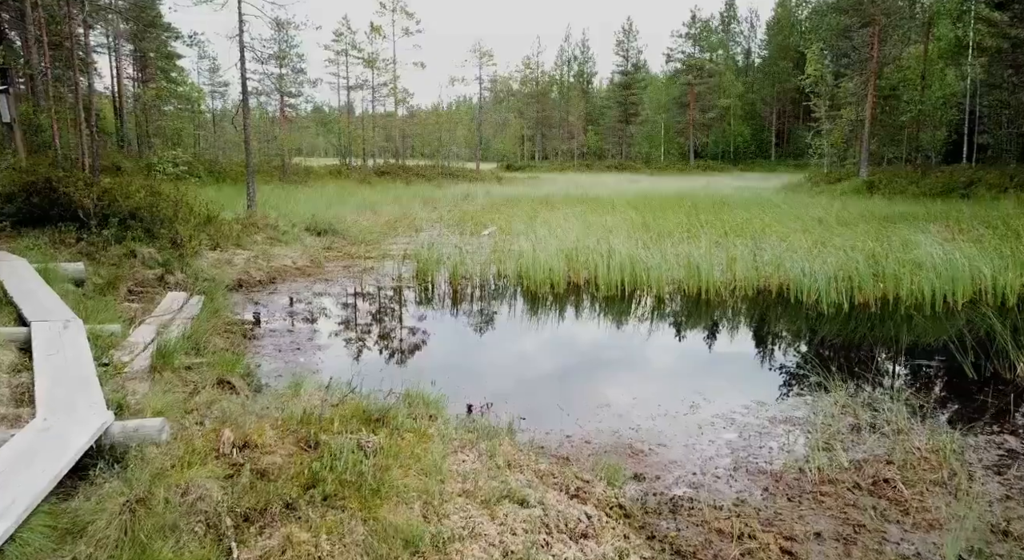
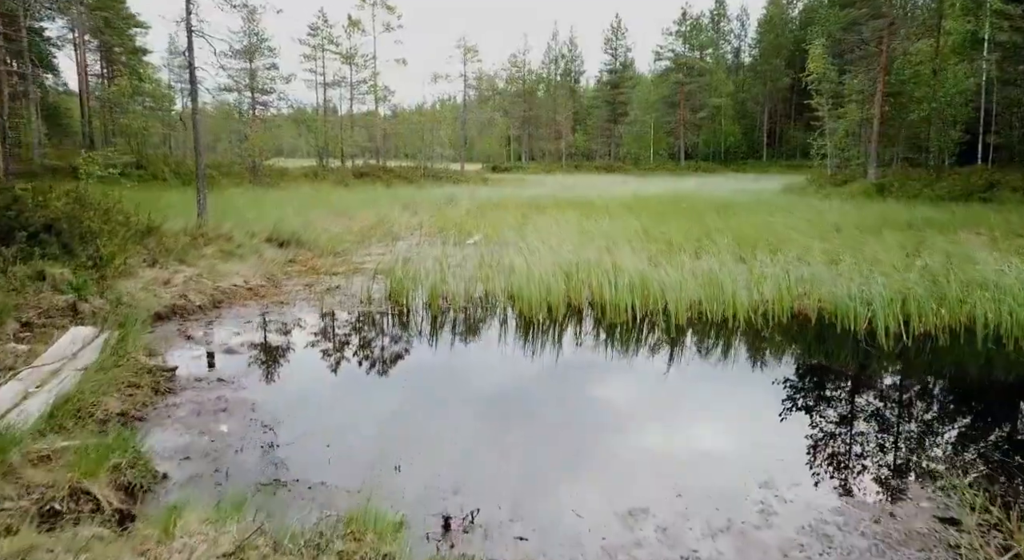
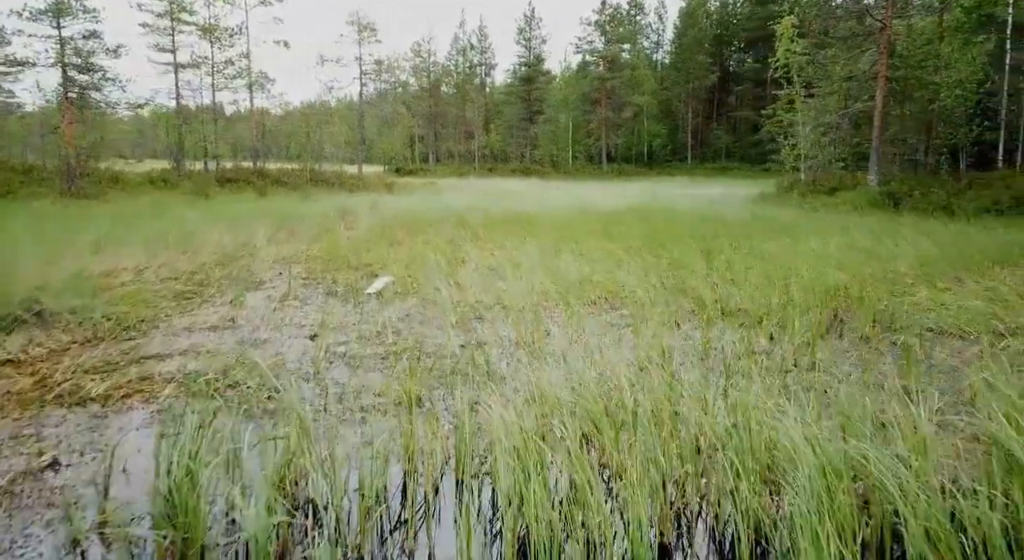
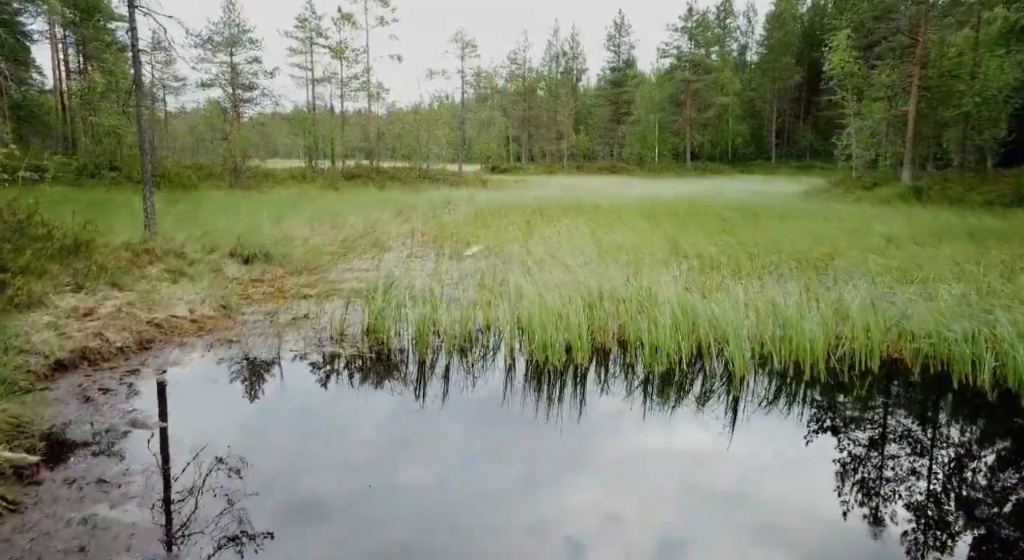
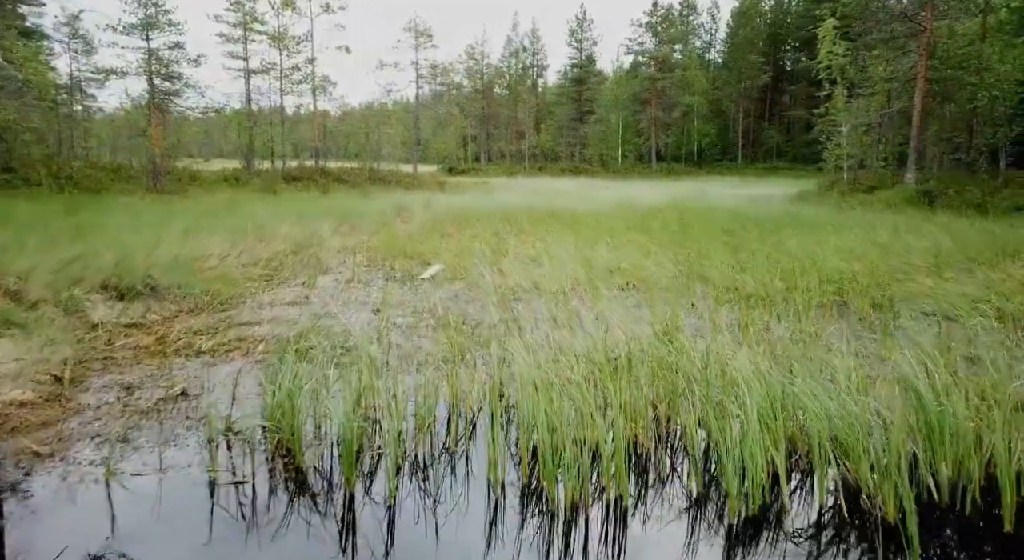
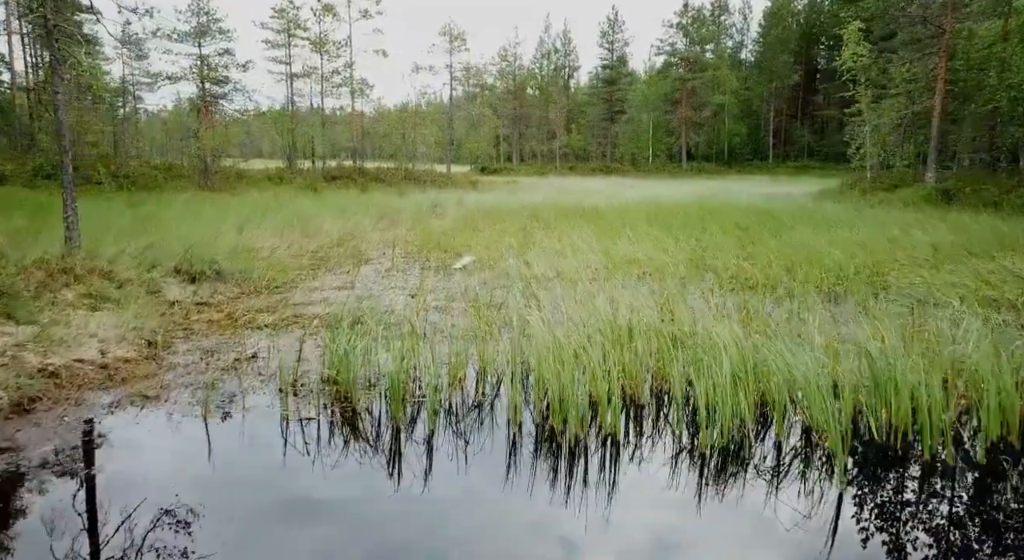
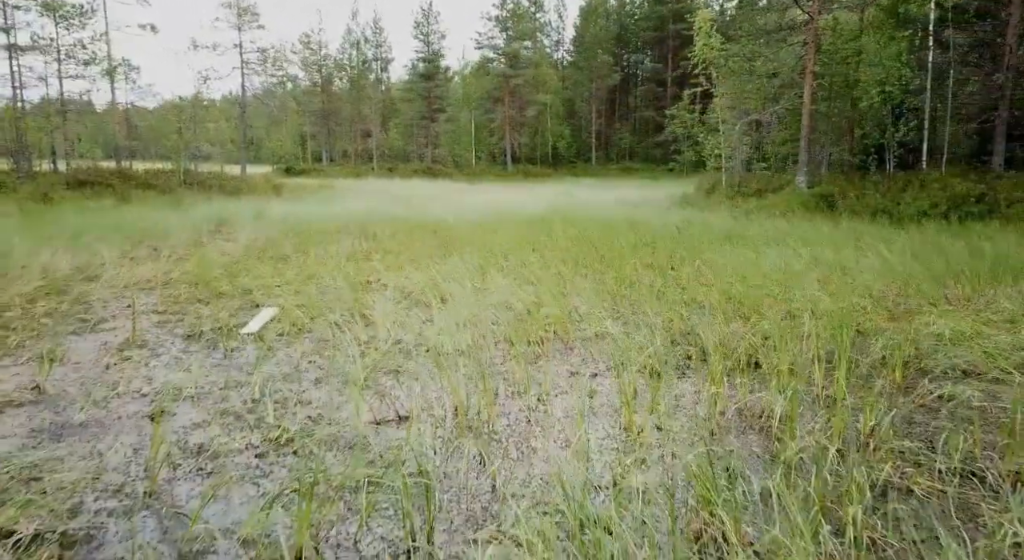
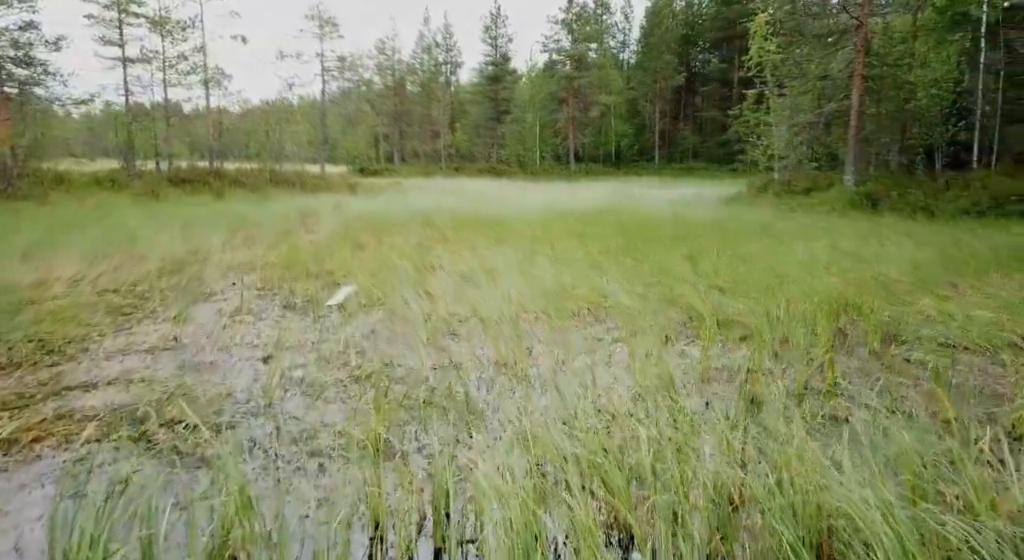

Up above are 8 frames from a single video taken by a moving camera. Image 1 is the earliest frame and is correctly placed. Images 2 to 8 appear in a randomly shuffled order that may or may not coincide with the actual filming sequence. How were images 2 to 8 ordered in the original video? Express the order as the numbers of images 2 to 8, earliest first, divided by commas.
2, 4, 6, 5, 3, 8, 7
